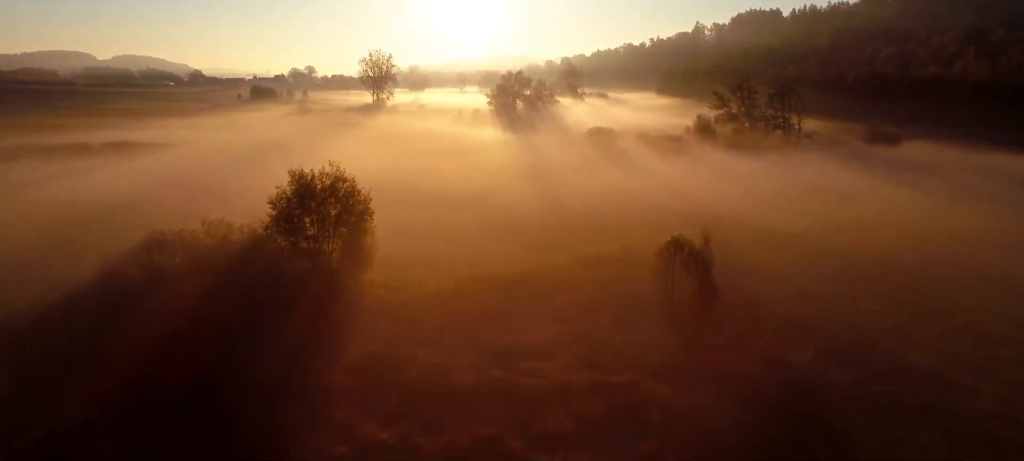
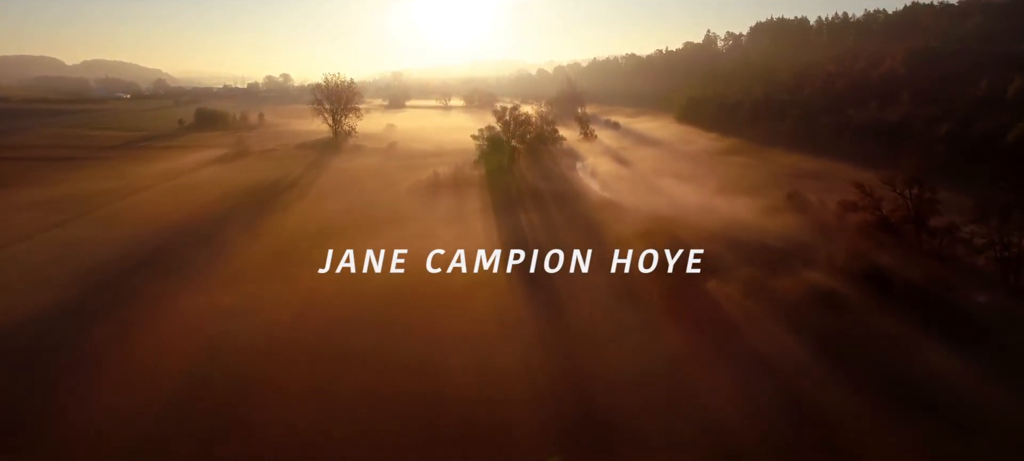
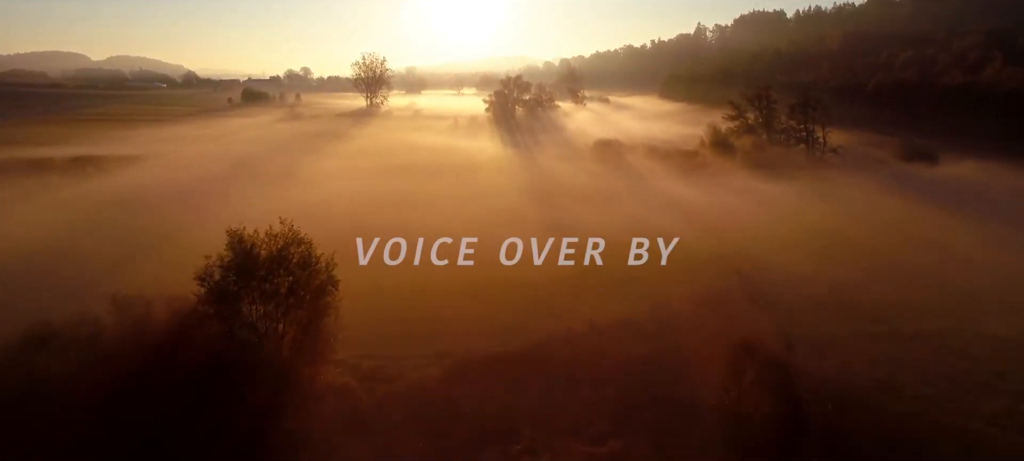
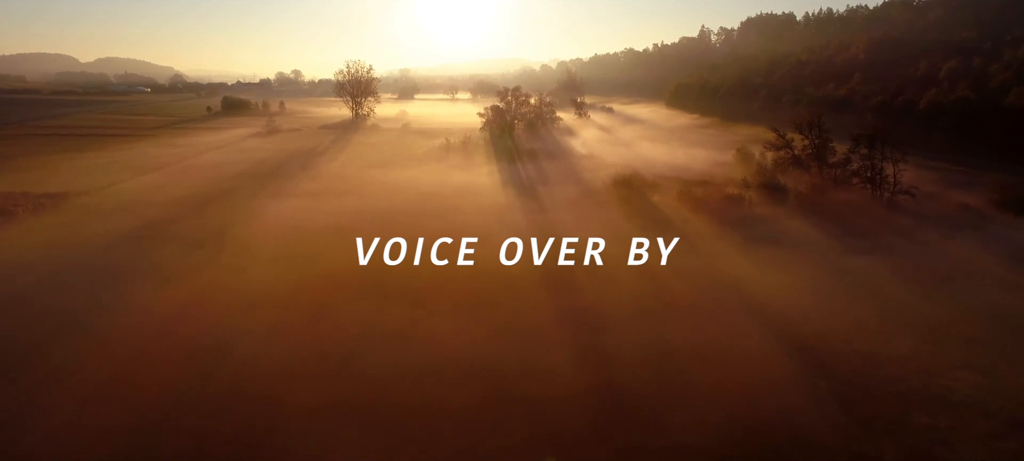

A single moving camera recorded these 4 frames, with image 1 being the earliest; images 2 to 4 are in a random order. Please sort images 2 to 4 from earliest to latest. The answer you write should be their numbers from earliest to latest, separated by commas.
3, 4, 2
